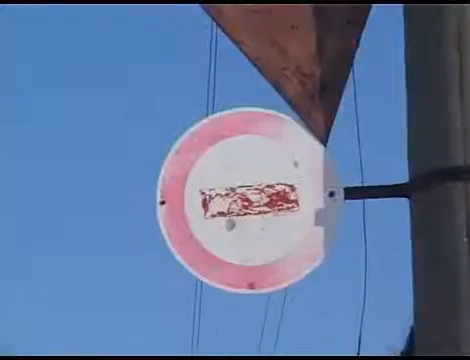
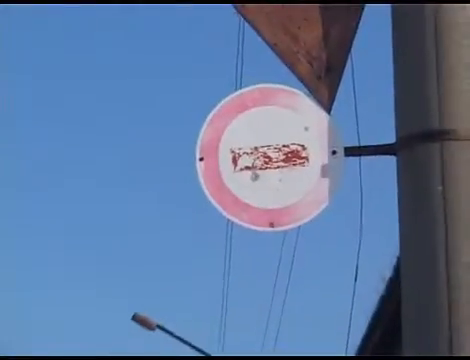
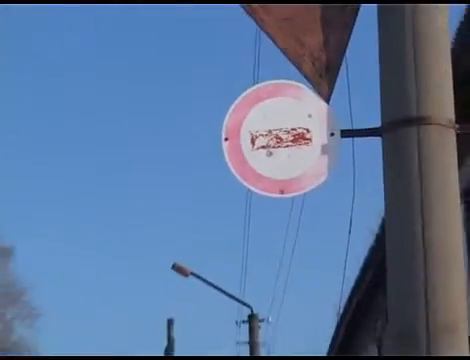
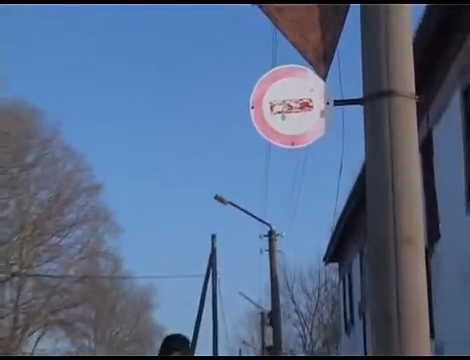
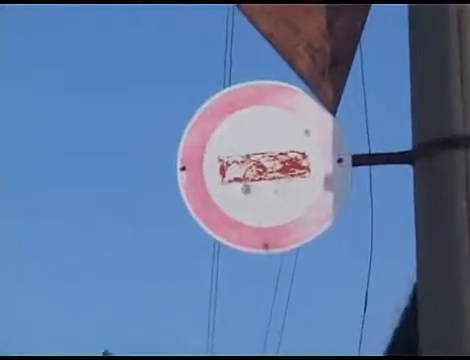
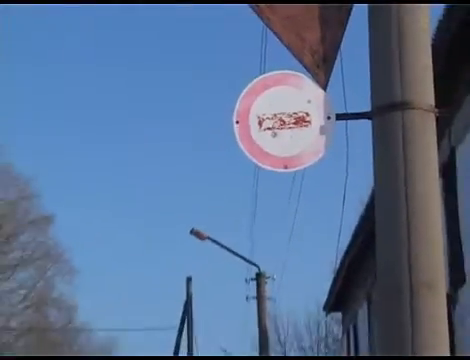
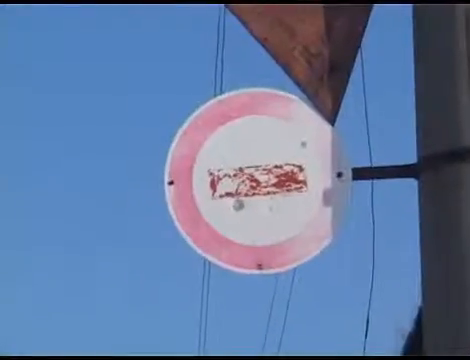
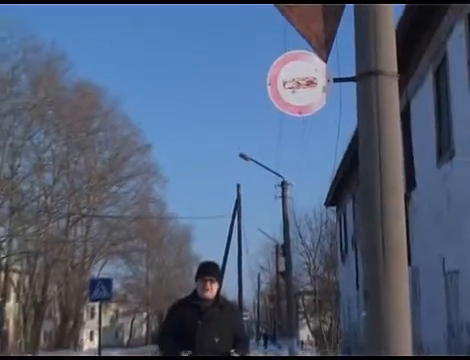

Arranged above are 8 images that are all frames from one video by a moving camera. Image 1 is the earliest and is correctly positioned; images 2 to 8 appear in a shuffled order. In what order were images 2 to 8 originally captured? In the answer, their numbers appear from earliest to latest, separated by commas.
7, 5, 2, 3, 6, 4, 8
